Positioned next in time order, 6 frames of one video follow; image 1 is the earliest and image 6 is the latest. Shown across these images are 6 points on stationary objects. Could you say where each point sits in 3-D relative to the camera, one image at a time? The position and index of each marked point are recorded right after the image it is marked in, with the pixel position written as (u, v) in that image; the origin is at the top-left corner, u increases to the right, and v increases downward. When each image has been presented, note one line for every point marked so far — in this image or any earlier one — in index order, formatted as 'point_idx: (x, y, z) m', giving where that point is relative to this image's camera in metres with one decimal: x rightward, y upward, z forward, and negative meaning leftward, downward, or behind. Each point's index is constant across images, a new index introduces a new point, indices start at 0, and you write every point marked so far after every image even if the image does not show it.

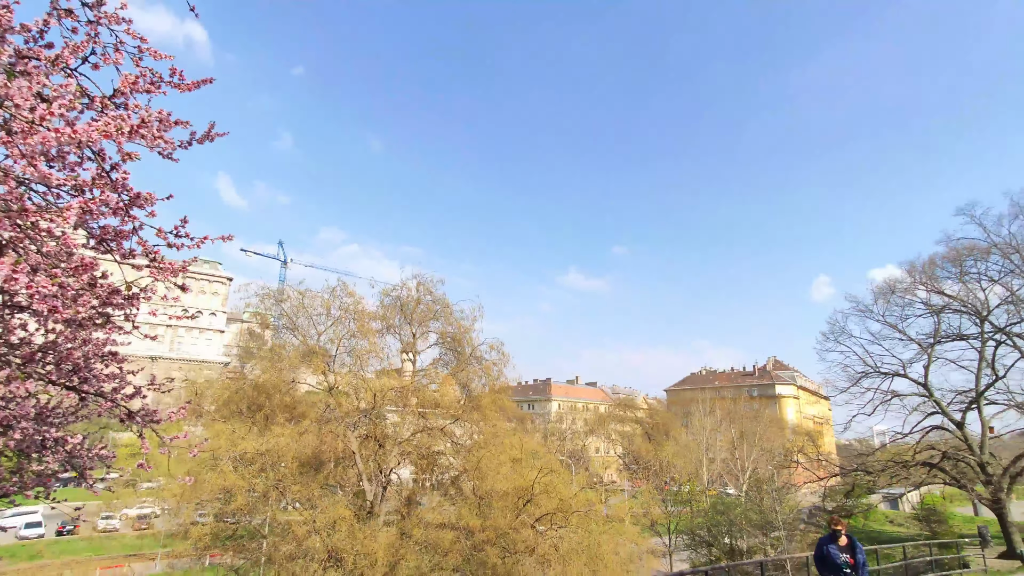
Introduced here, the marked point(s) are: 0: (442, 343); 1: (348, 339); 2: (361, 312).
0: (-2.2, -1.7, +17.7) m
1: (-4.8, -1.5, +16.1) m
2: (-4.5, -0.7, +16.6) m
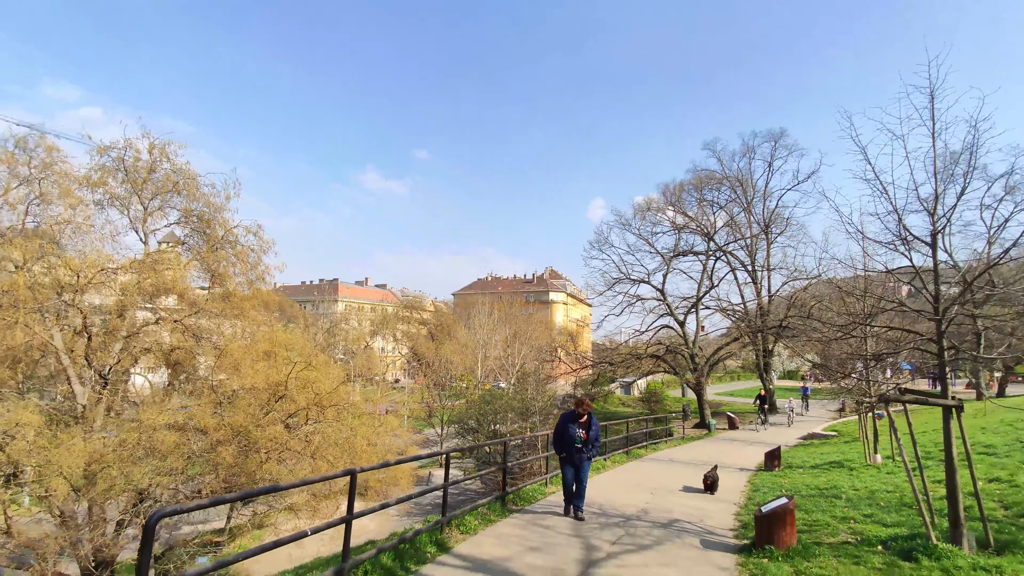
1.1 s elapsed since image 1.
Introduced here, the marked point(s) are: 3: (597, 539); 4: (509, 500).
0: (-8.7, +1.7, +14.9) m
1: (-10.4, +1.8, +12.4) m
2: (-10.3, +2.6, +12.9) m
3: (+1.0, -2.8, +6.3) m
4: (0.0, -3.1, +8.2) m
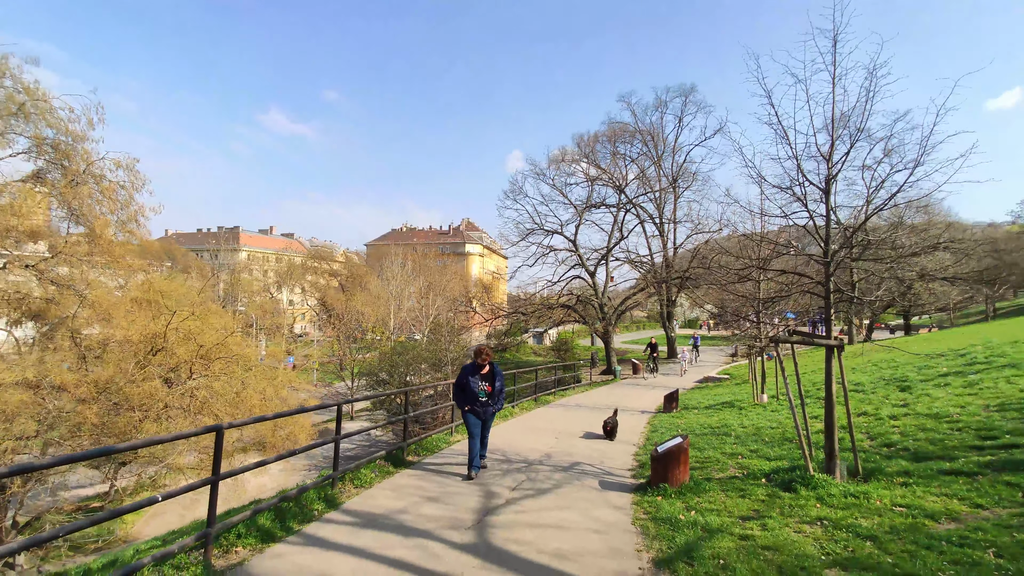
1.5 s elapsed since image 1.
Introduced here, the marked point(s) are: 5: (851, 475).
0: (-10.9, +3.1, +12.9) m
1: (-12.2, +2.9, +10.2) m
2: (-12.1, +3.8, +10.6) m
3: (-0.2, -2.2, +6.2) m
4: (-1.4, -2.3, +7.9) m
5: (+3.5, -1.9, +5.8) m
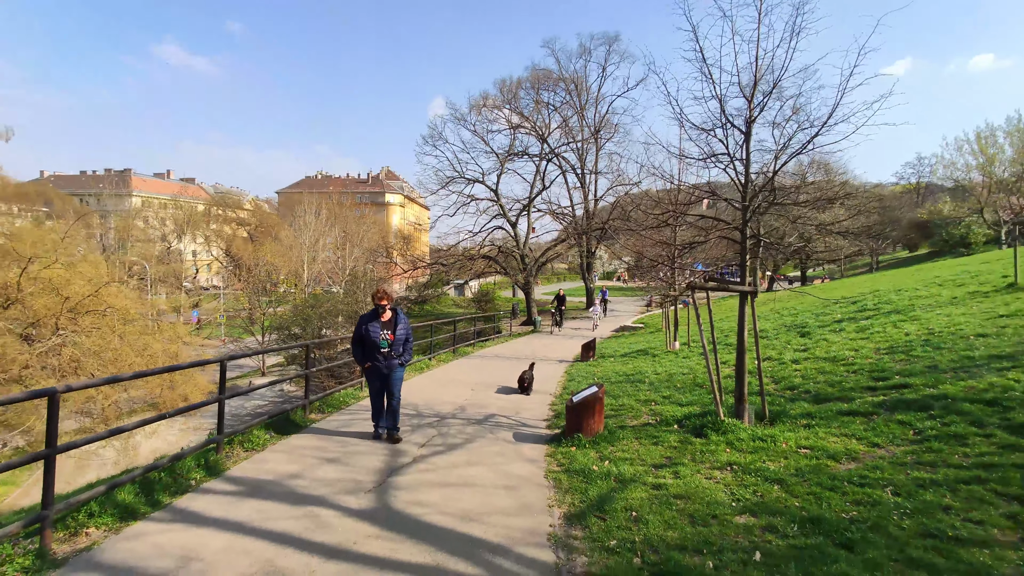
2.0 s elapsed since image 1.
0: (-12.6, +4.2, +10.5) m
1: (-13.6, +3.8, +7.7) m
2: (-13.5, +4.7, +8.0) m
3: (-1.1, -1.6, +5.8) m
4: (-2.6, -1.6, +7.4) m
5: (+2.6, -1.4, +5.9) m
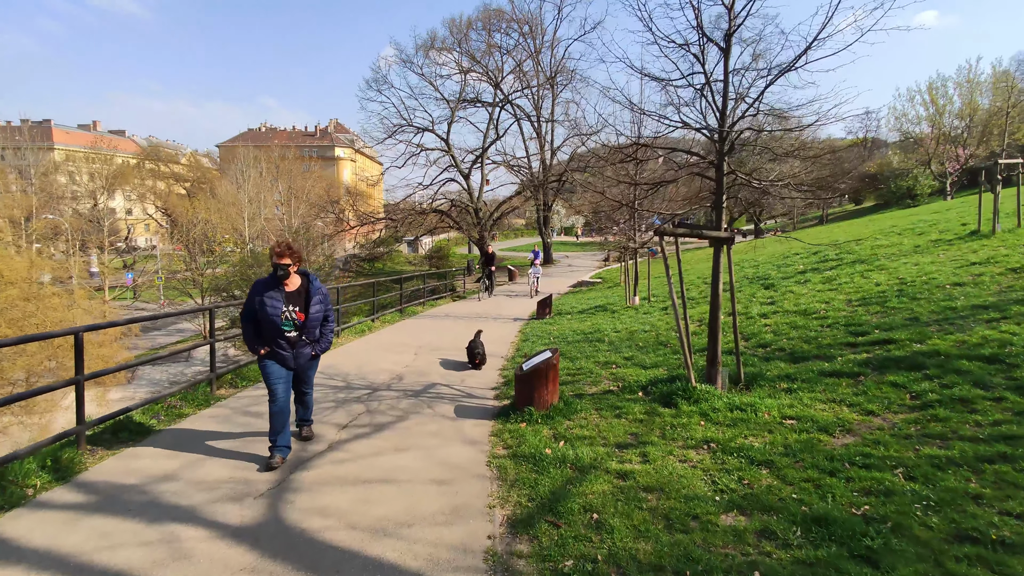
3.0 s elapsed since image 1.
0: (-13.5, +4.7, +8.2) m
1: (-14.3, +4.1, +5.4) m
2: (-14.3, +5.0, +5.7) m
3: (-1.6, -1.2, +4.9) m
4: (-3.2, -1.1, +6.3) m
5: (+2.0, -0.9, +5.2) m
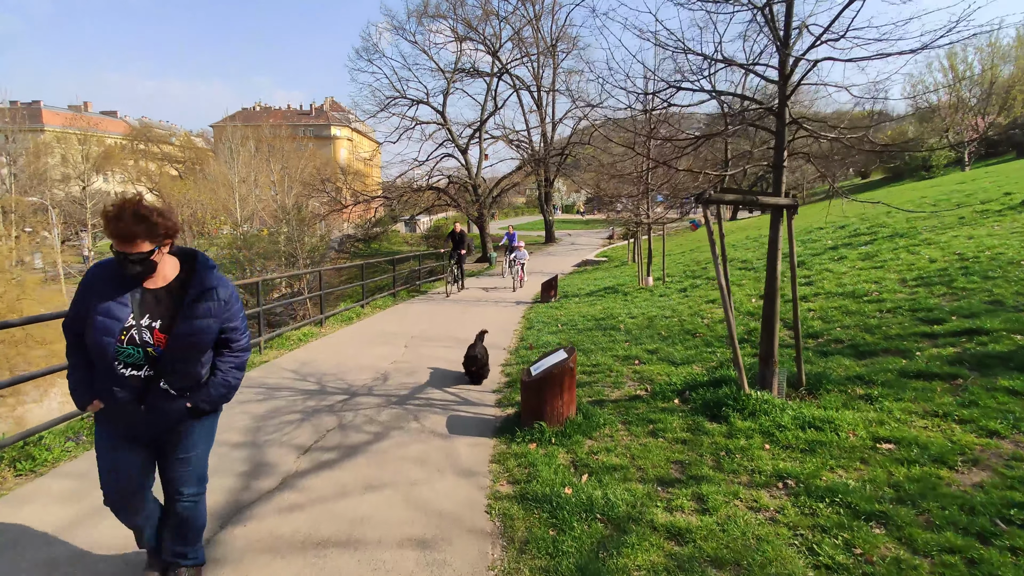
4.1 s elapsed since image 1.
0: (-13.5, +4.8, +7.0) m
1: (-14.3, +4.1, +4.2) m
2: (-14.3, +5.0, +4.5) m
3: (-1.6, -1.1, +3.9) m
4: (-3.2, -0.9, +5.3) m
5: (+2.1, -0.7, +4.1) m
